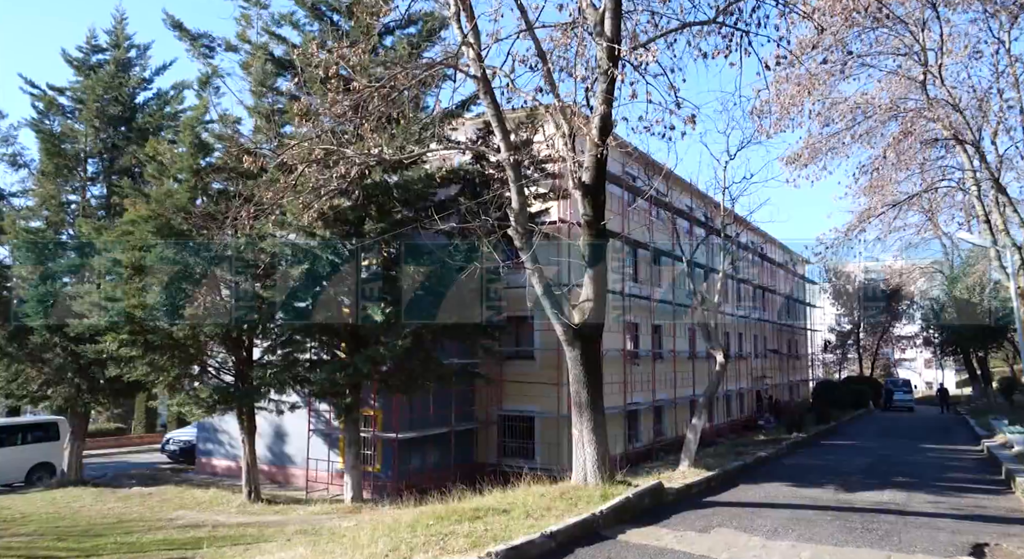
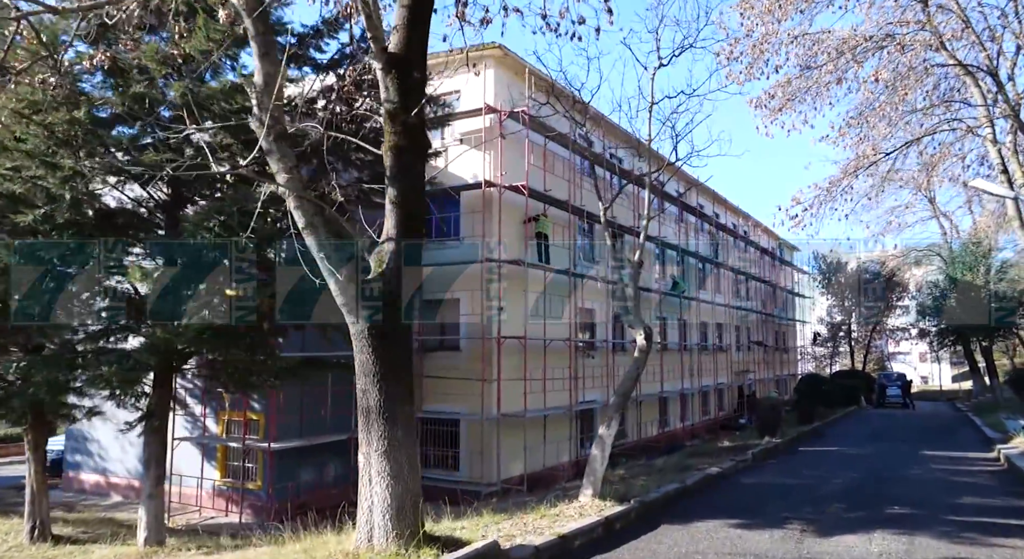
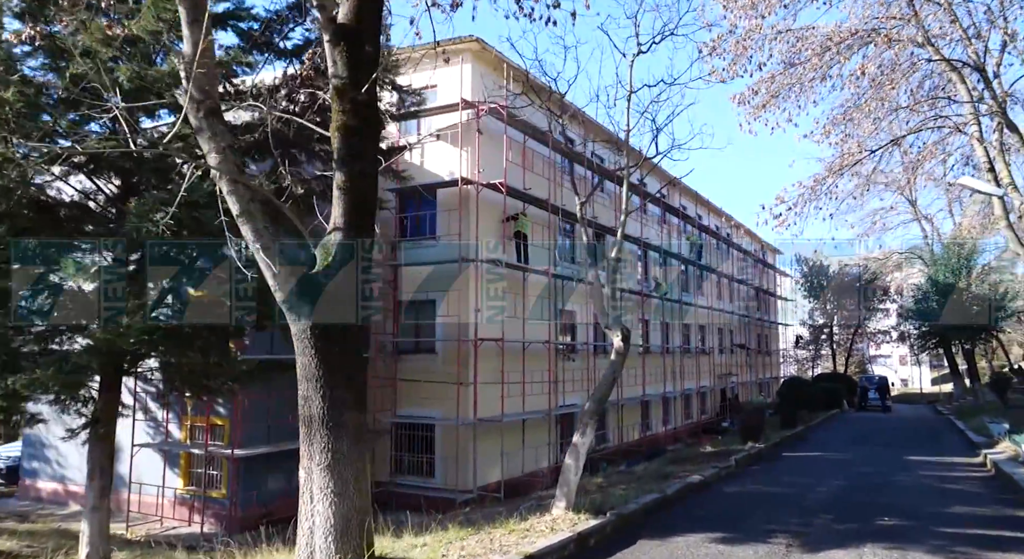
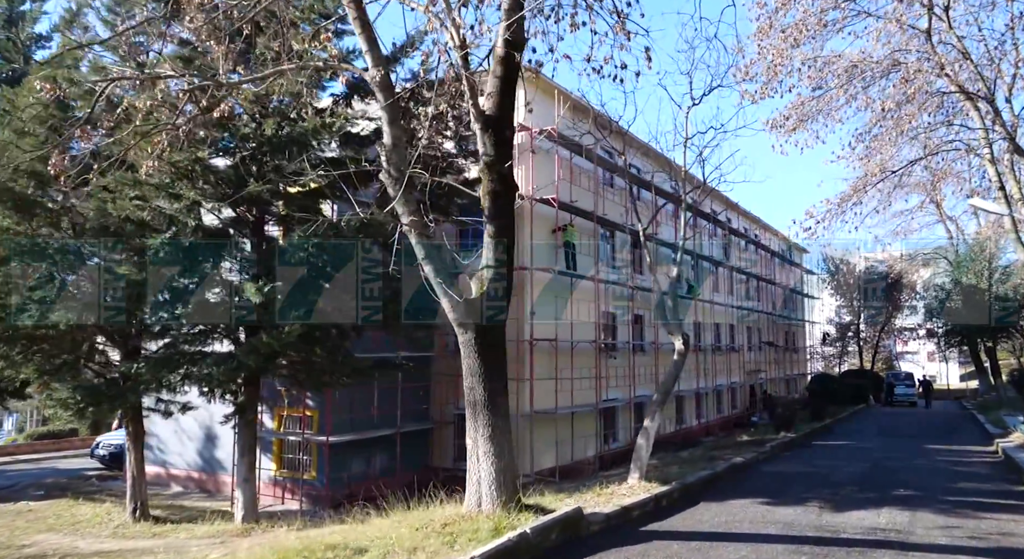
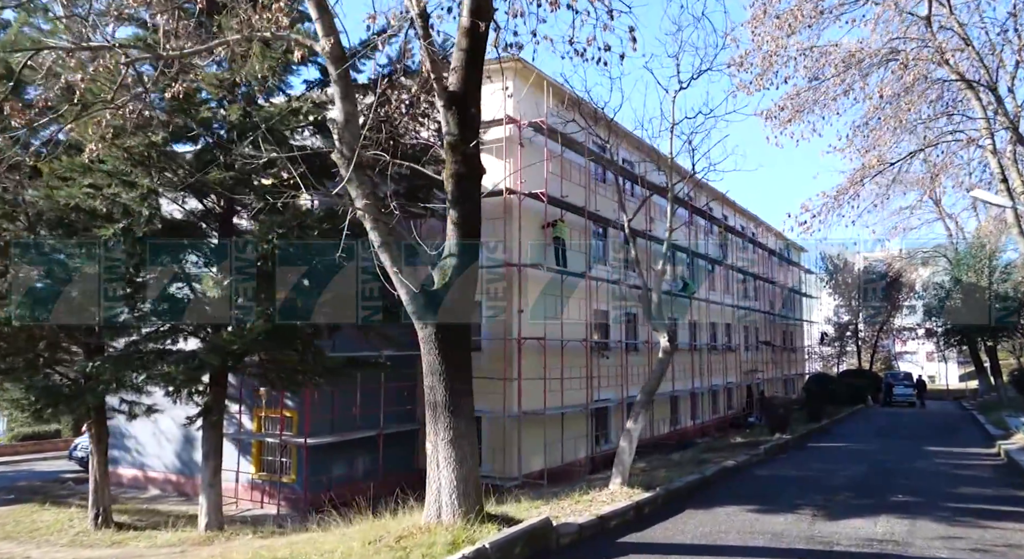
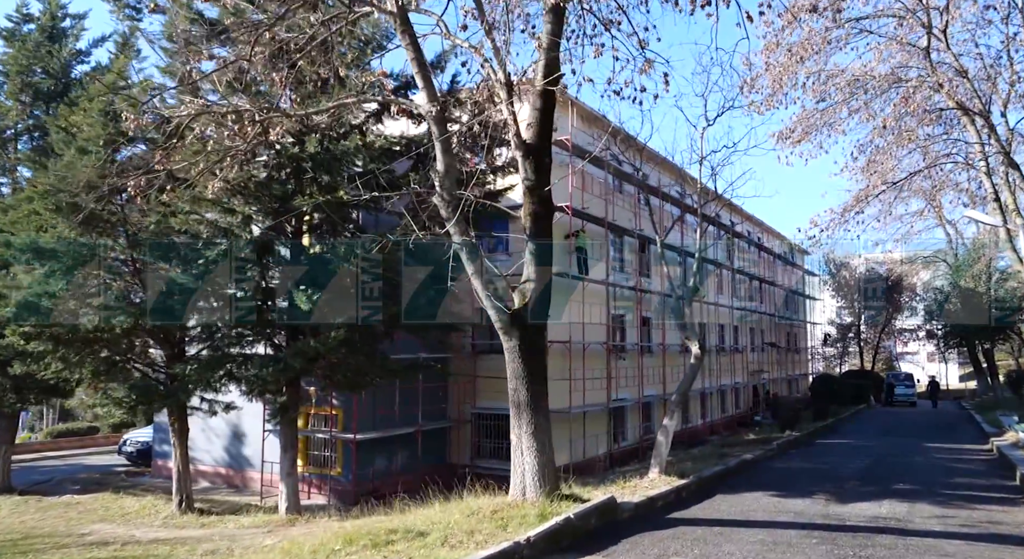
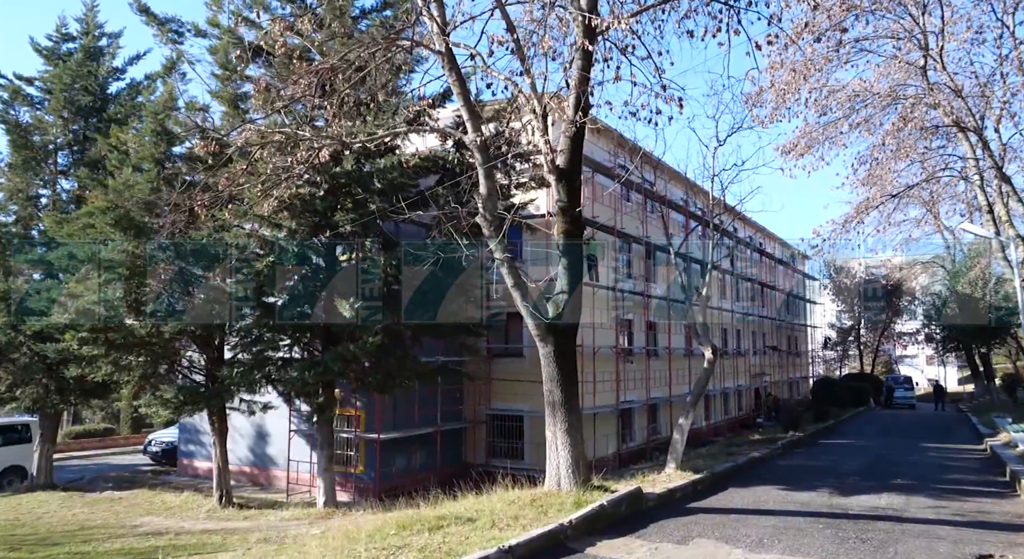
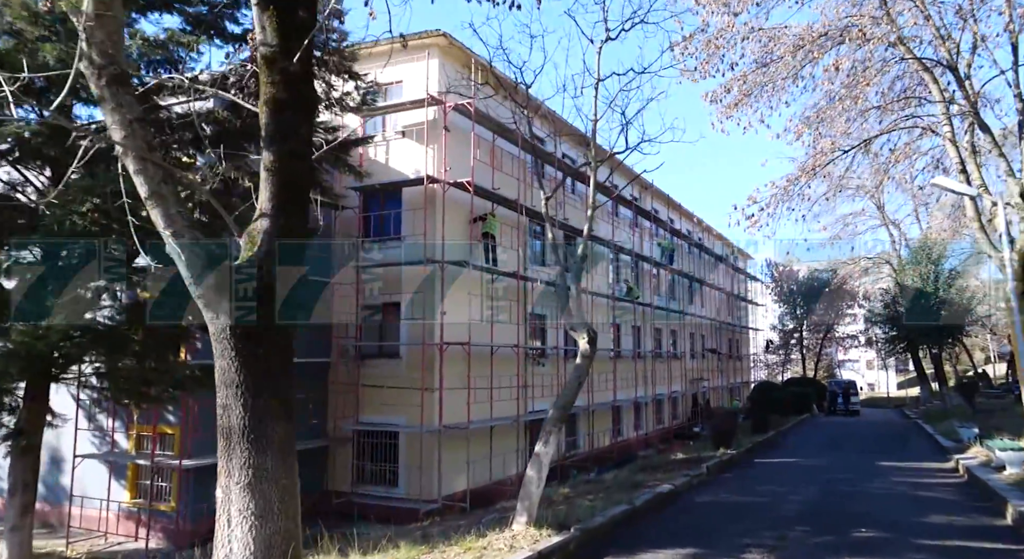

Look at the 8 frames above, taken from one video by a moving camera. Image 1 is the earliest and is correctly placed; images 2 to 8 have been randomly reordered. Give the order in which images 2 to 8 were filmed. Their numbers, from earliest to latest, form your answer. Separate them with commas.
7, 6, 4, 5, 2, 3, 8
